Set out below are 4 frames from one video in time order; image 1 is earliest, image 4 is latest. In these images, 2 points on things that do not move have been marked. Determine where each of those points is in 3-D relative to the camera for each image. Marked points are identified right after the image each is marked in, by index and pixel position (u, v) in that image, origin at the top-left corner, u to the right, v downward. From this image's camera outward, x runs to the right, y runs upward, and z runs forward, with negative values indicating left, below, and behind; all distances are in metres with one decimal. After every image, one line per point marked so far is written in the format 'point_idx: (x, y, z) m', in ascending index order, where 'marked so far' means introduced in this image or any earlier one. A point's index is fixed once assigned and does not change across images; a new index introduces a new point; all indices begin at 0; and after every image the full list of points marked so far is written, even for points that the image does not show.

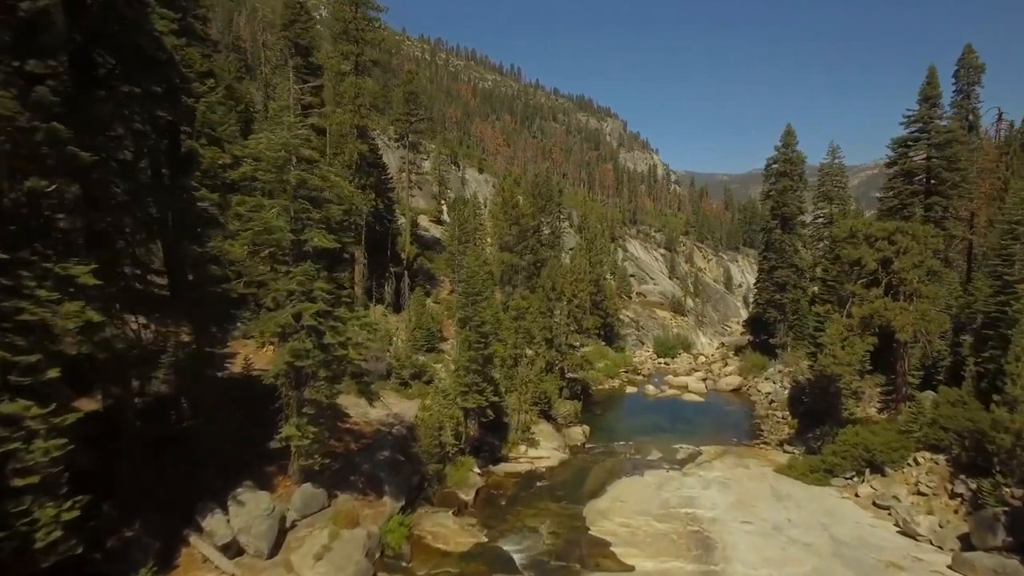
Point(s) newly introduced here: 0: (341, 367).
0: (-2.6, -1.2, +15.8) m
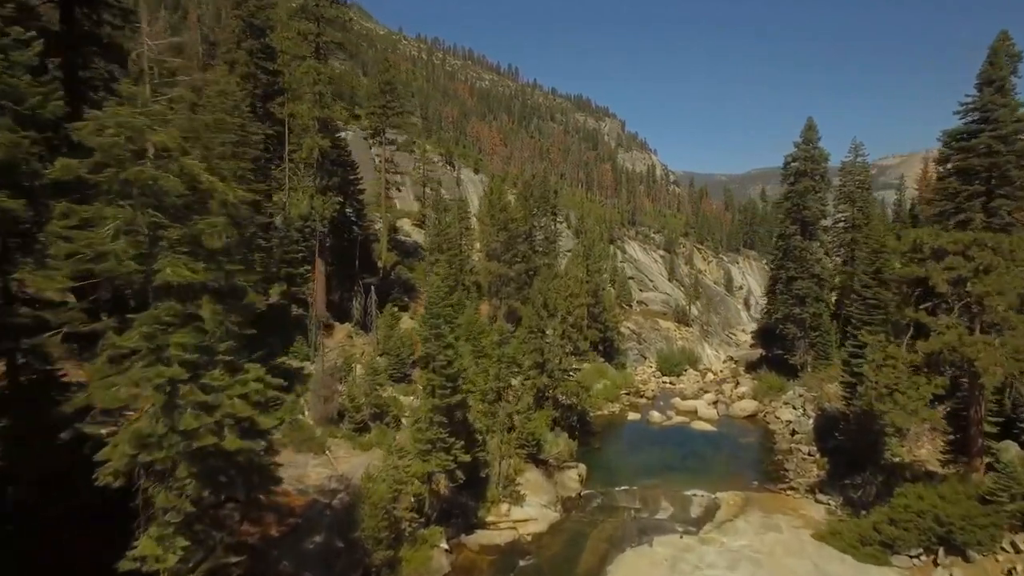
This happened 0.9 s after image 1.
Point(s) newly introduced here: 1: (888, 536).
0: (-3.0, -1.7, +10.8) m
1: (+6.9, -4.5, +19.5) m
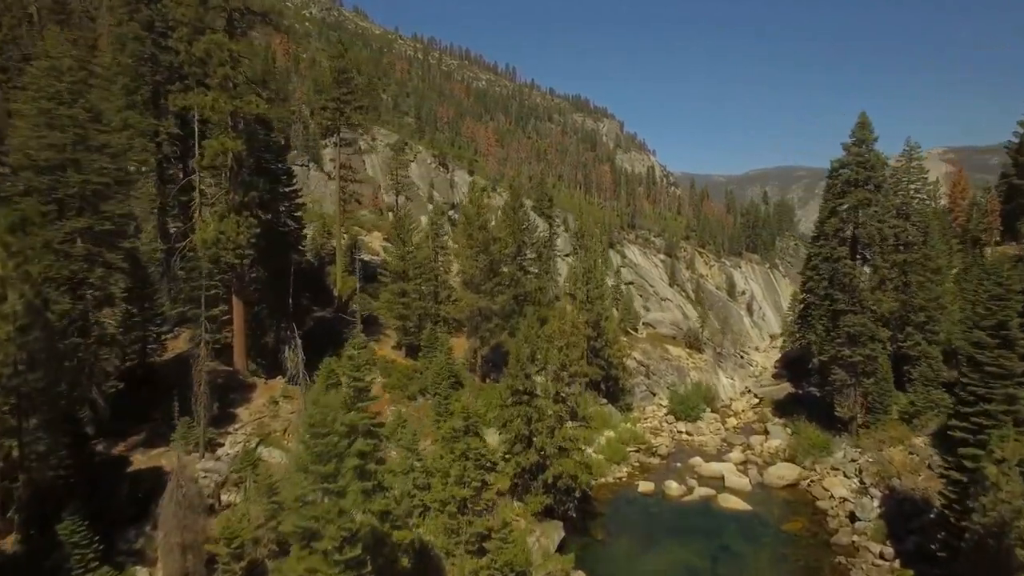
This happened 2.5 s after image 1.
0: (-3.5, -2.8, +2.7) m
1: (+6.4, -5.7, +11.4) m
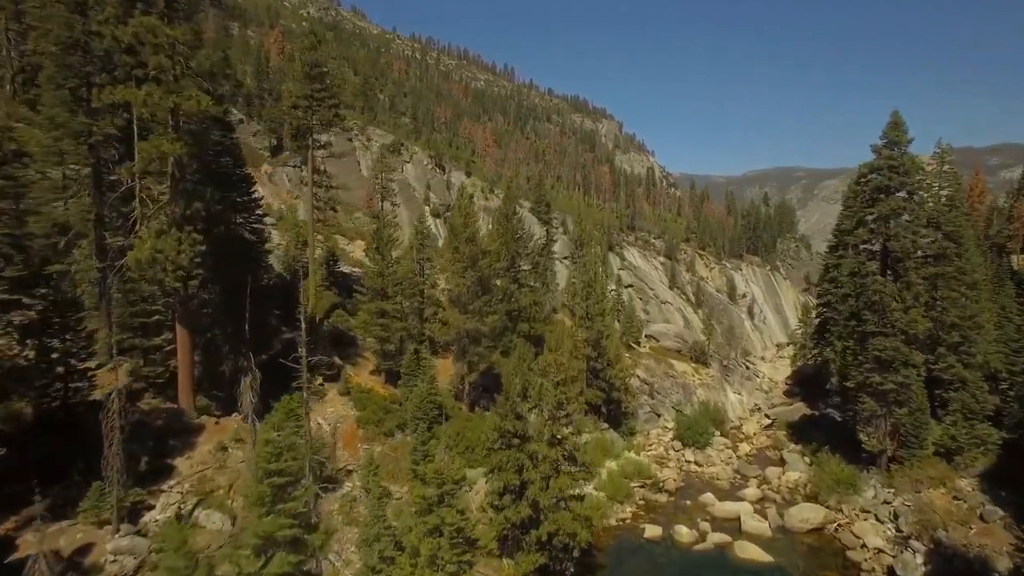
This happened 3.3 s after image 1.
0: (-3.7, -3.4, -0.9) m
1: (+6.2, -6.2, +7.8) m
